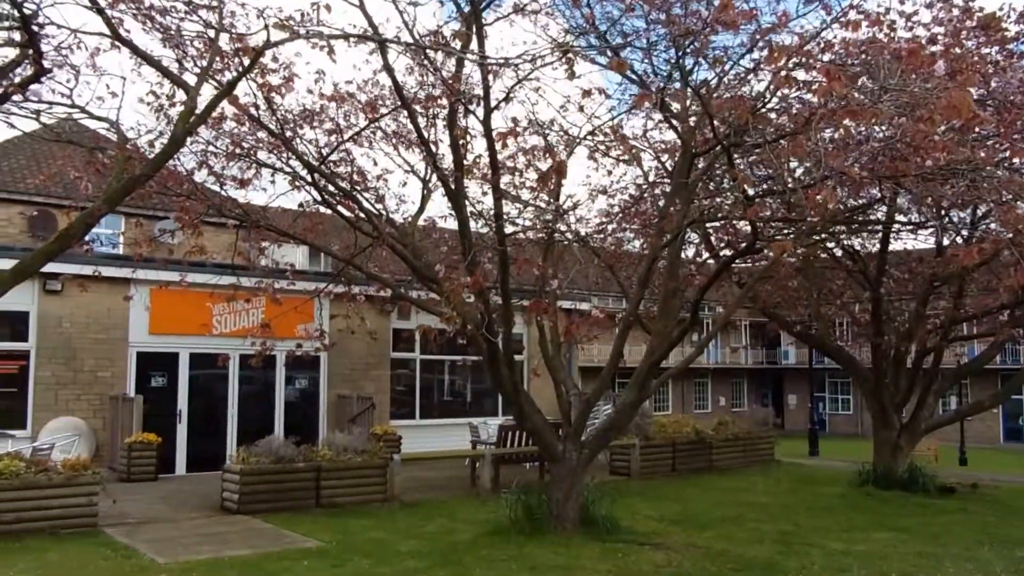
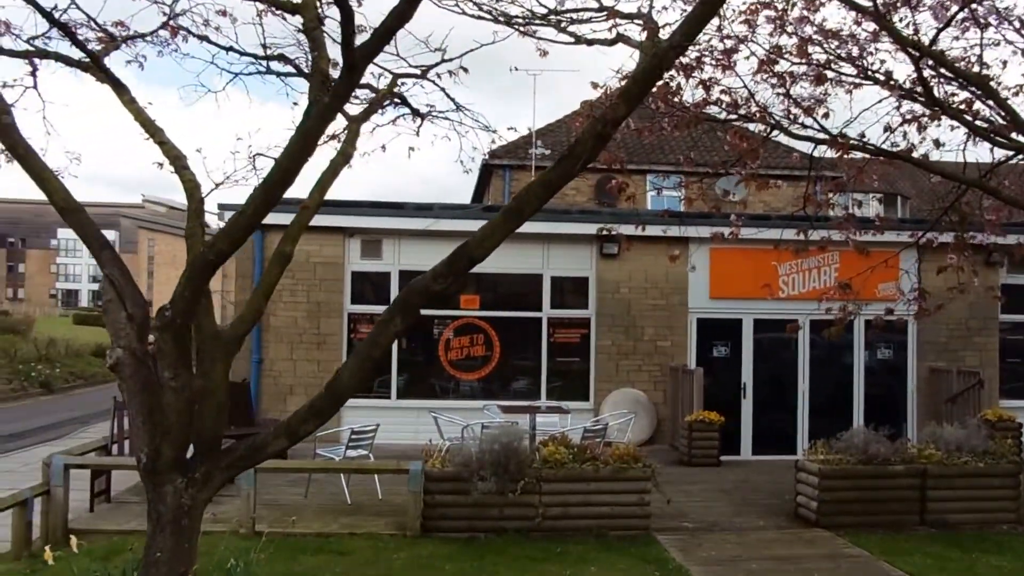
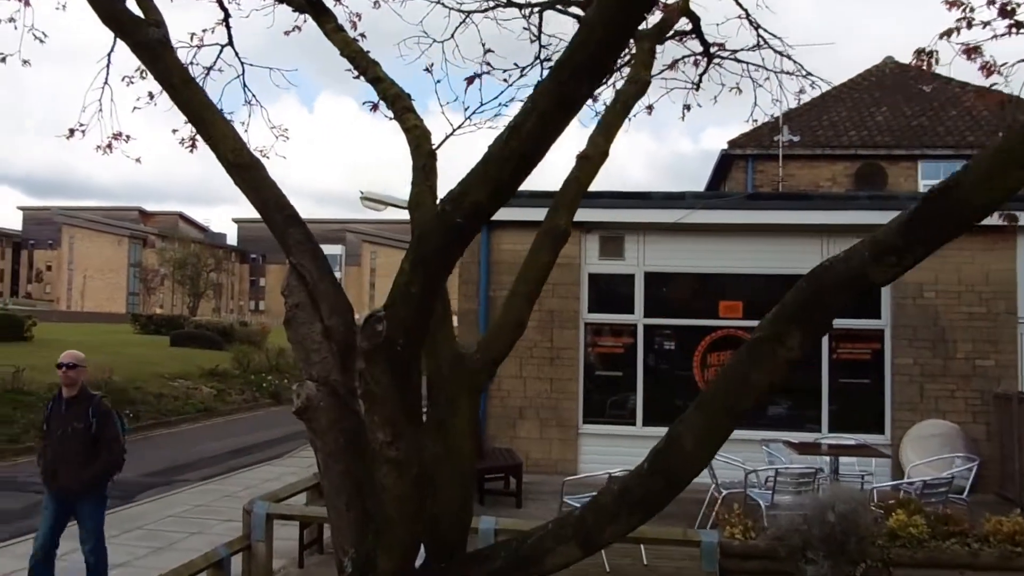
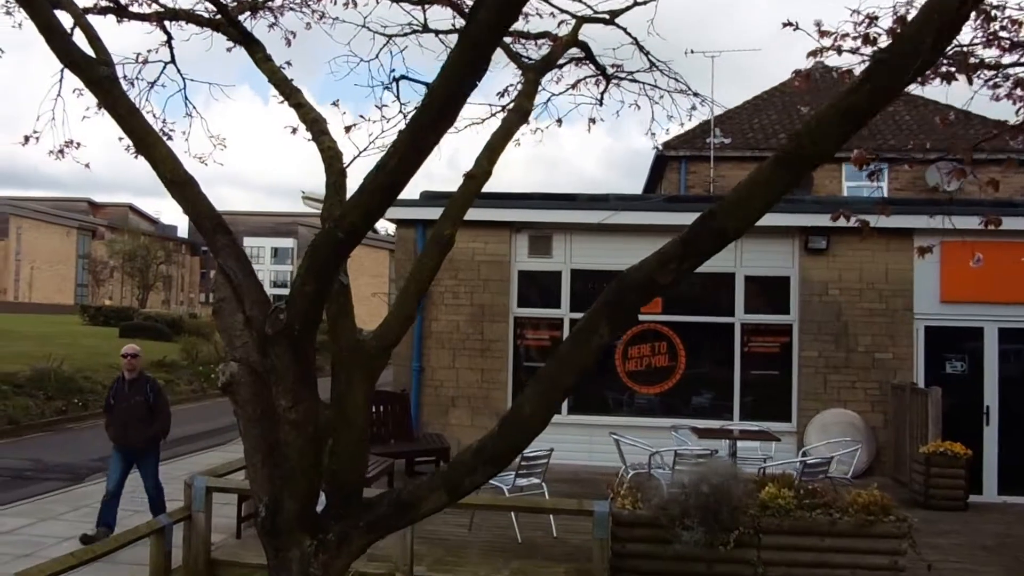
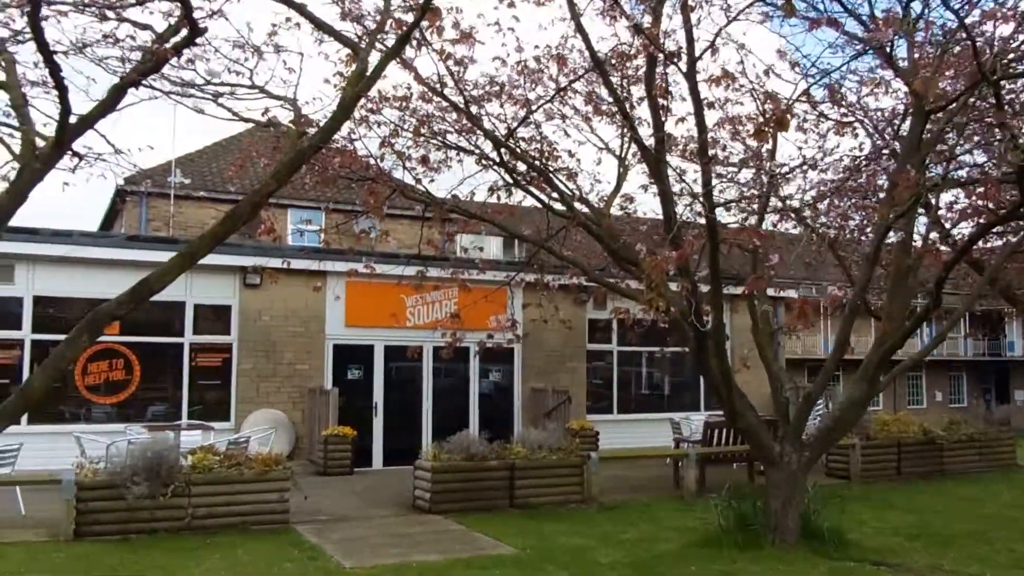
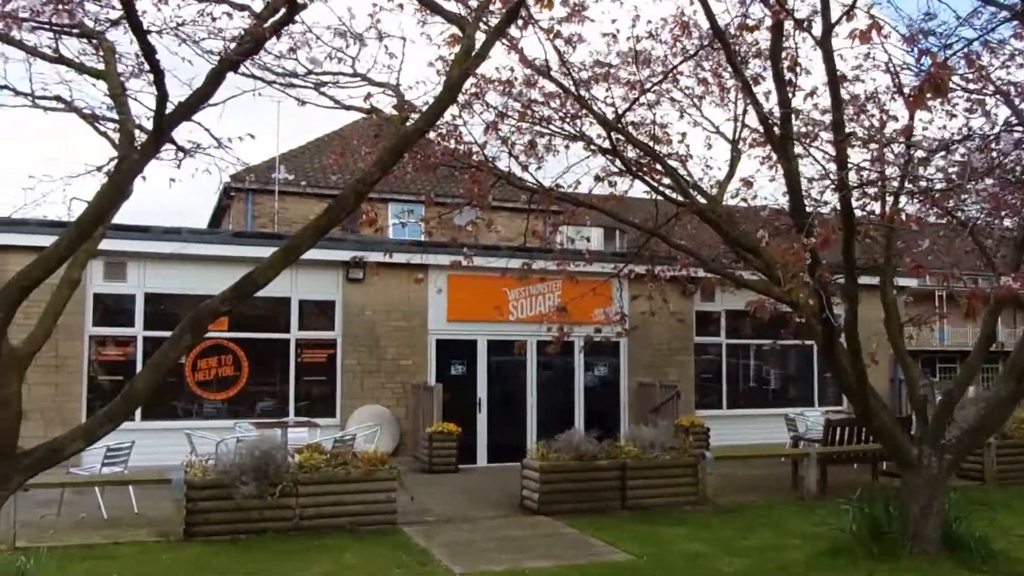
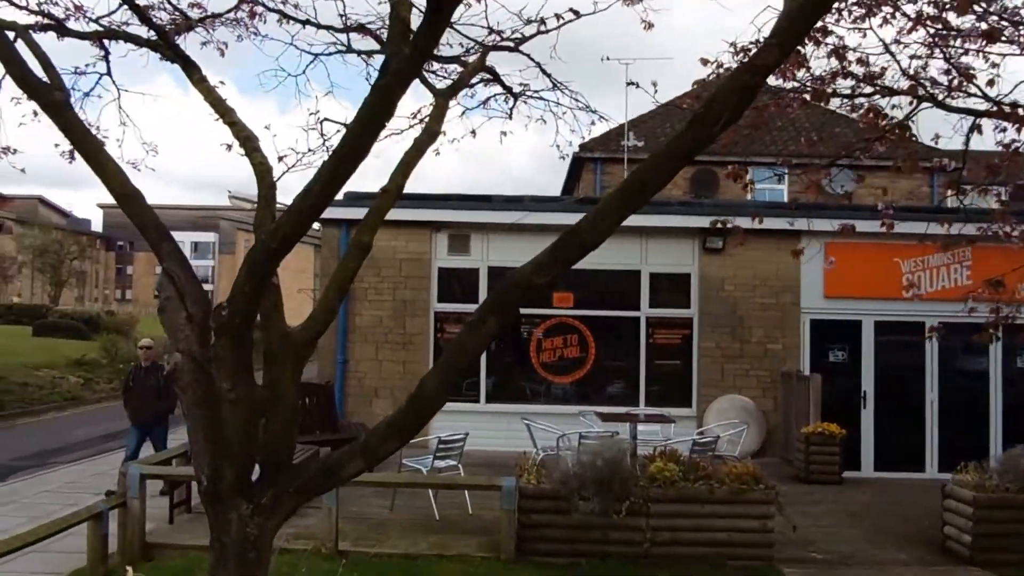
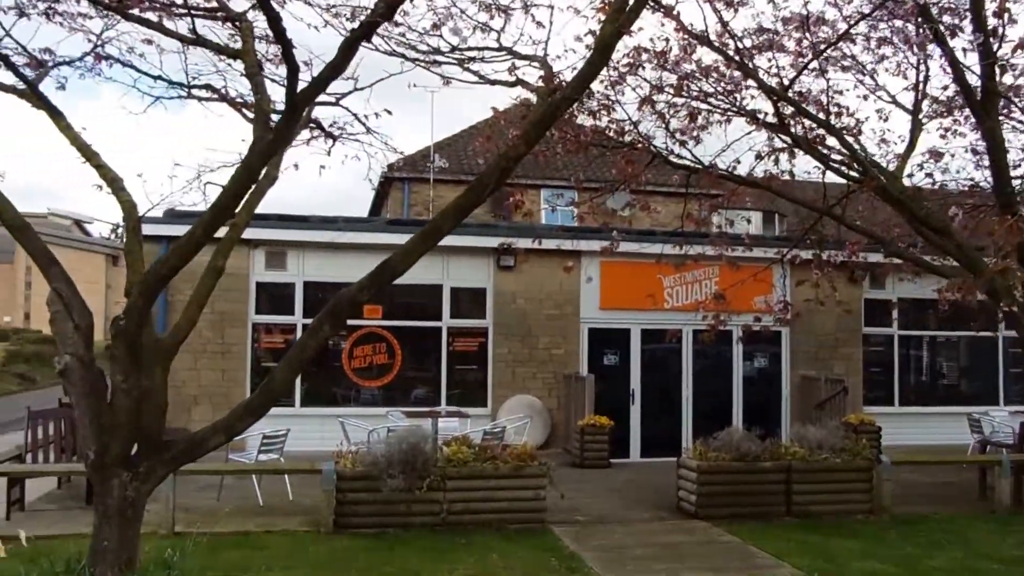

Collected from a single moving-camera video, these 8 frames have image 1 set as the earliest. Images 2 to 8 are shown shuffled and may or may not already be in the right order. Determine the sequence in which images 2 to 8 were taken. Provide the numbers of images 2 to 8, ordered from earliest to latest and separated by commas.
5, 6, 8, 2, 7, 4, 3
